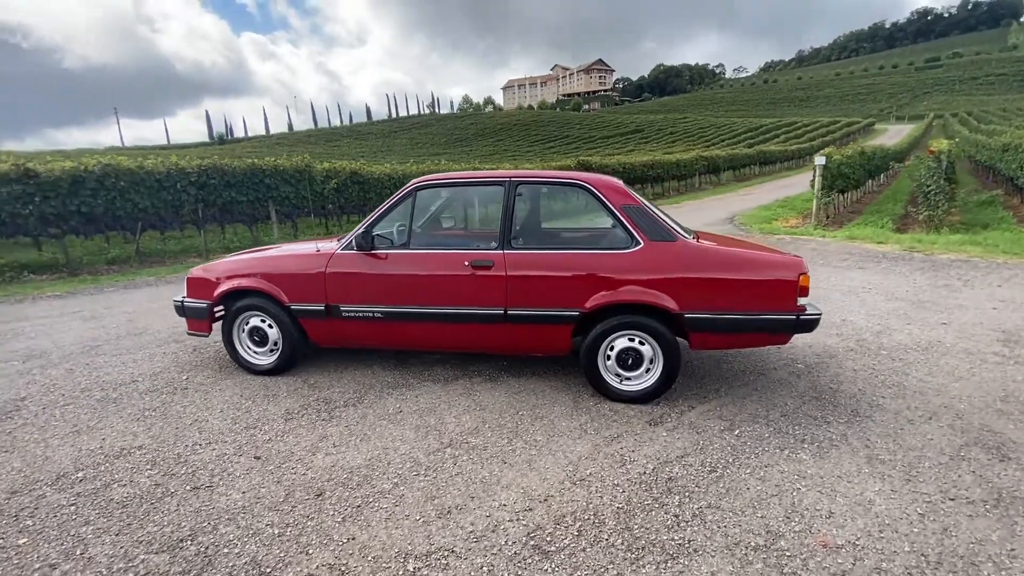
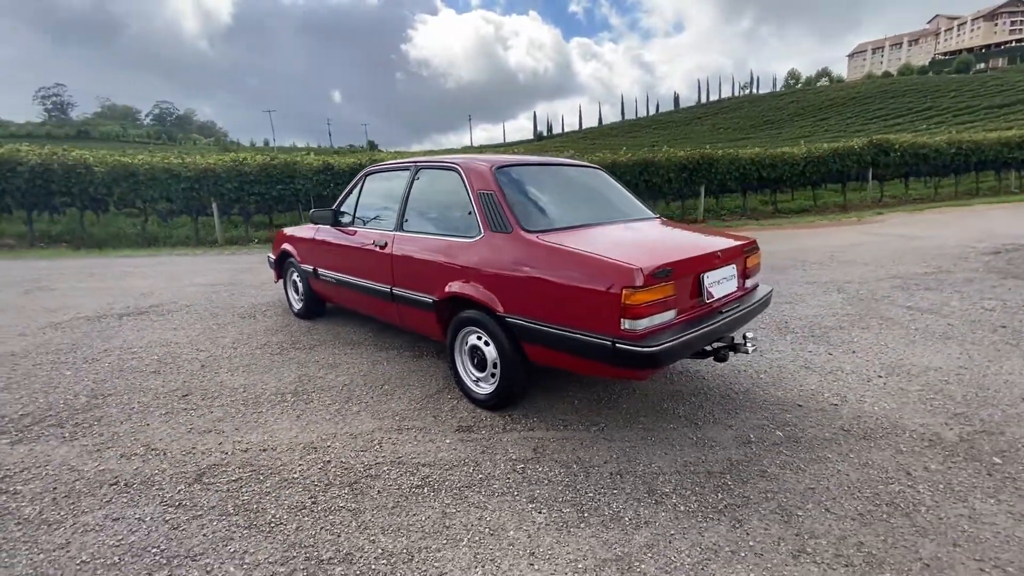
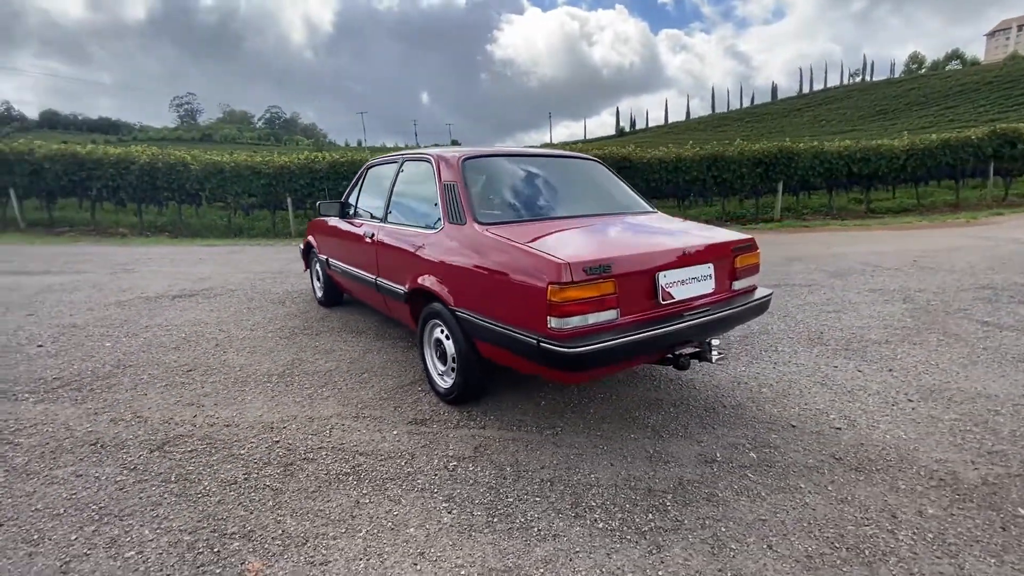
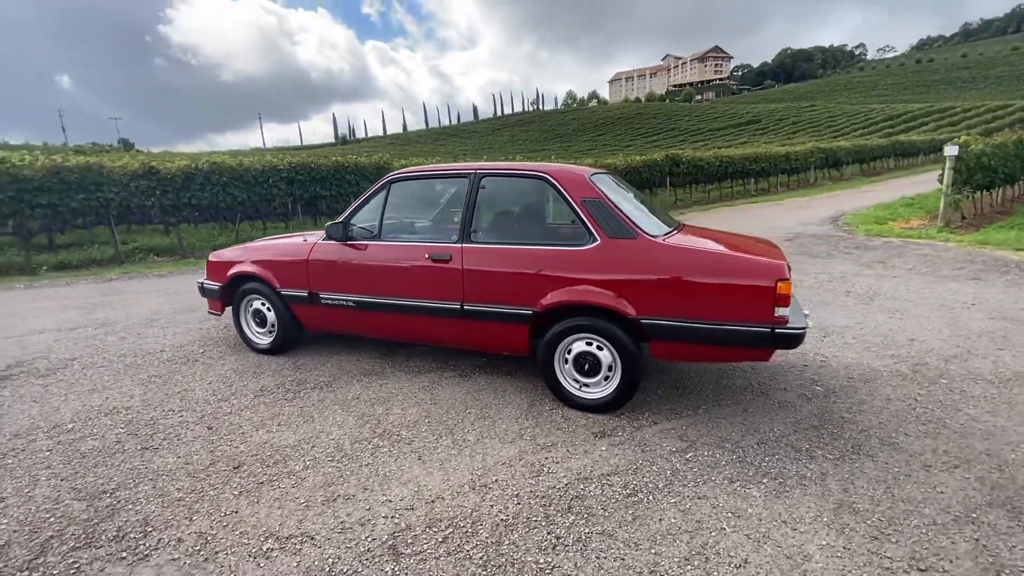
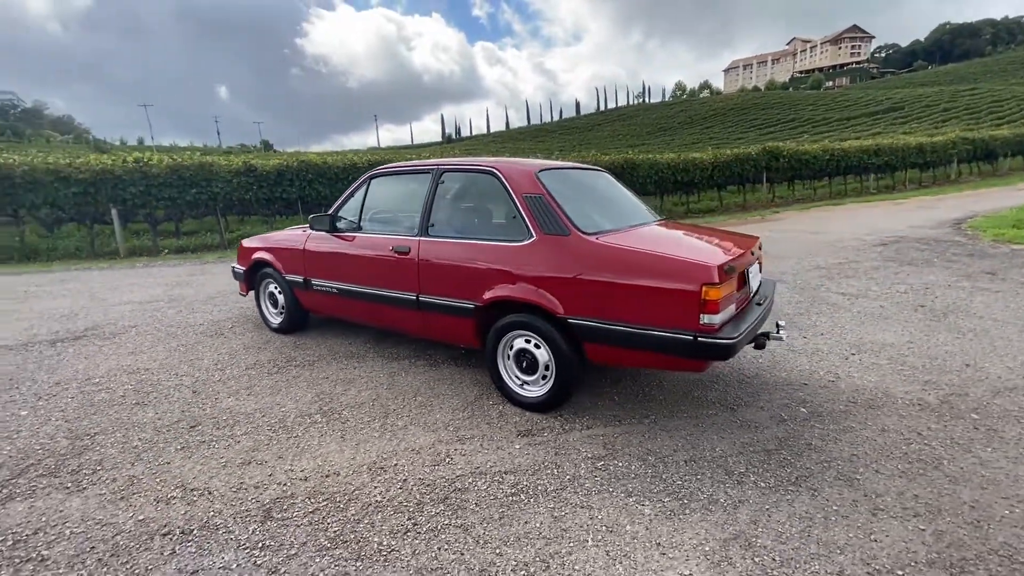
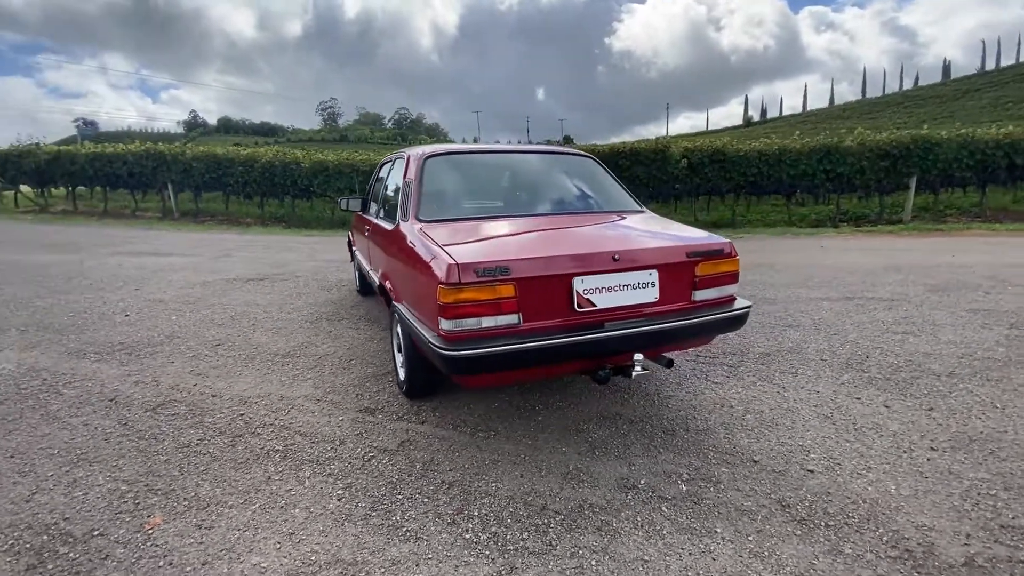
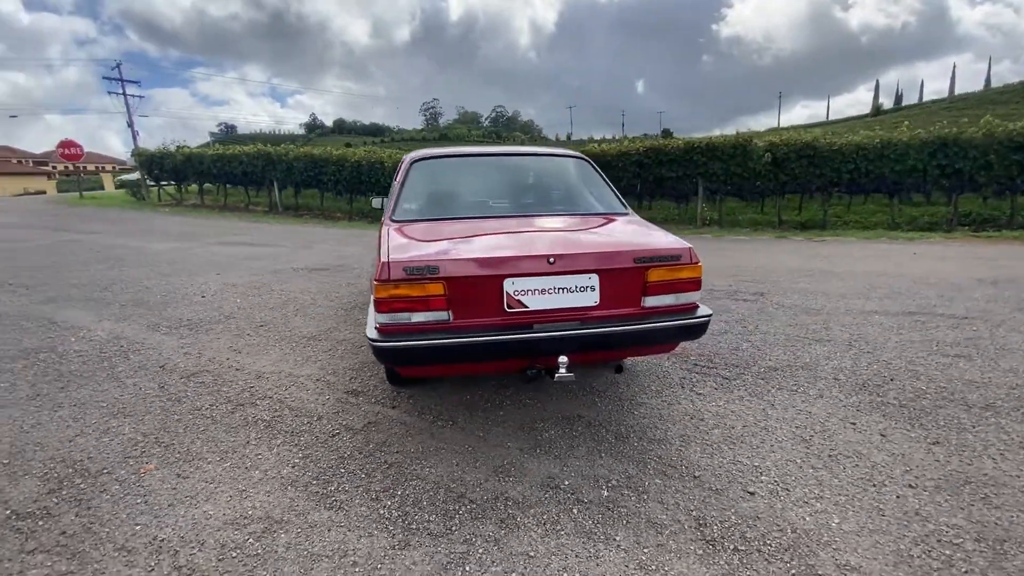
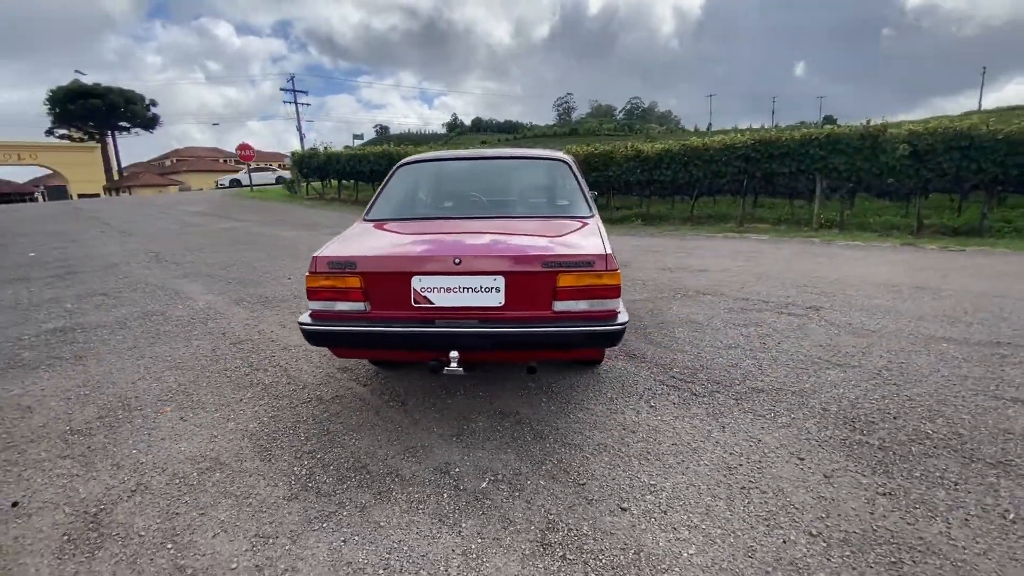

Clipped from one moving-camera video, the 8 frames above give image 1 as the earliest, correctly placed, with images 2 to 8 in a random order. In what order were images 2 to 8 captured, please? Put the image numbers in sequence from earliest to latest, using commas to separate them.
4, 5, 2, 3, 6, 7, 8
